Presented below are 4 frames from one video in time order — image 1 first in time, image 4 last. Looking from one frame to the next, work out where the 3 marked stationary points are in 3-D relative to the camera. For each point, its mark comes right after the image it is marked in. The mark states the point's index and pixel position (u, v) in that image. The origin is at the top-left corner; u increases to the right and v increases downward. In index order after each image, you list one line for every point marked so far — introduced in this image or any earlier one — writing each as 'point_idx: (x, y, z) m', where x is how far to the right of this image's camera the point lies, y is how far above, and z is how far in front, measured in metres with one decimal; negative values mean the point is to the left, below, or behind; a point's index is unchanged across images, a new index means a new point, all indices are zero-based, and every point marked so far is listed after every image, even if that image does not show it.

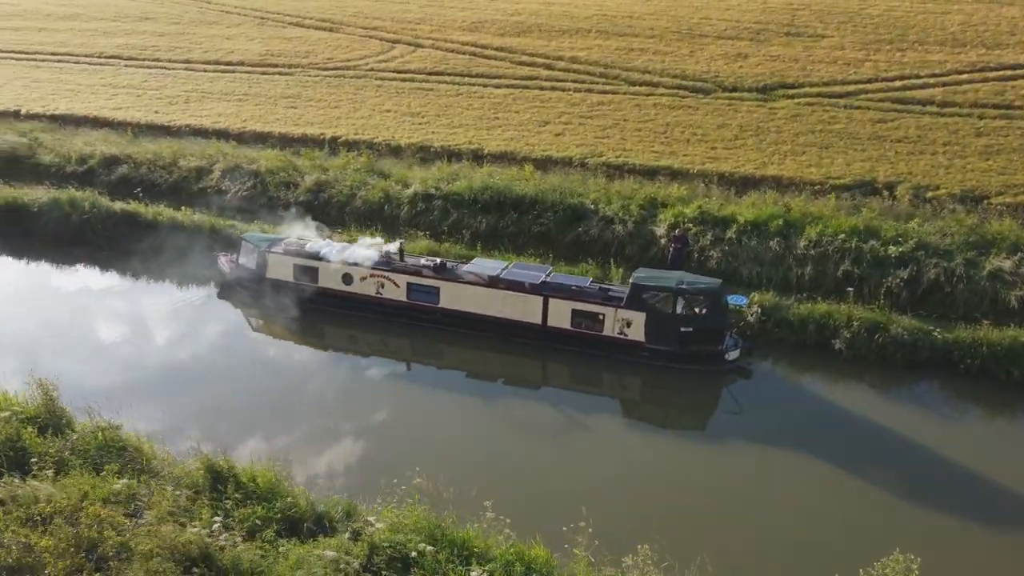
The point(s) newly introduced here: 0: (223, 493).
0: (-3.8, -2.8, +10.9) m
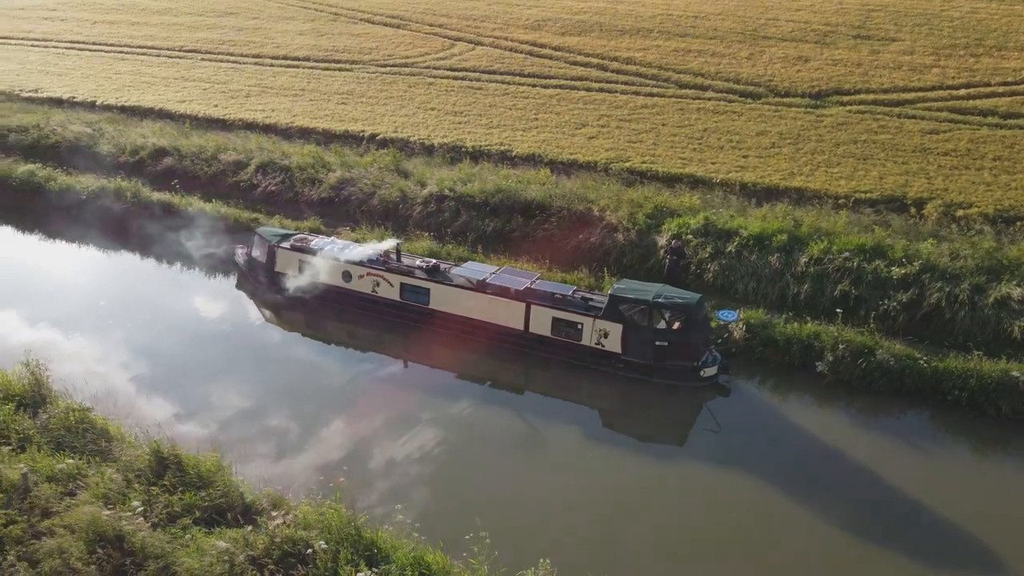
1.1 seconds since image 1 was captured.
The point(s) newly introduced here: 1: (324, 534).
0: (-5.0, -2.7, +11.6) m
1: (-2.3, -3.2, +10.3) m
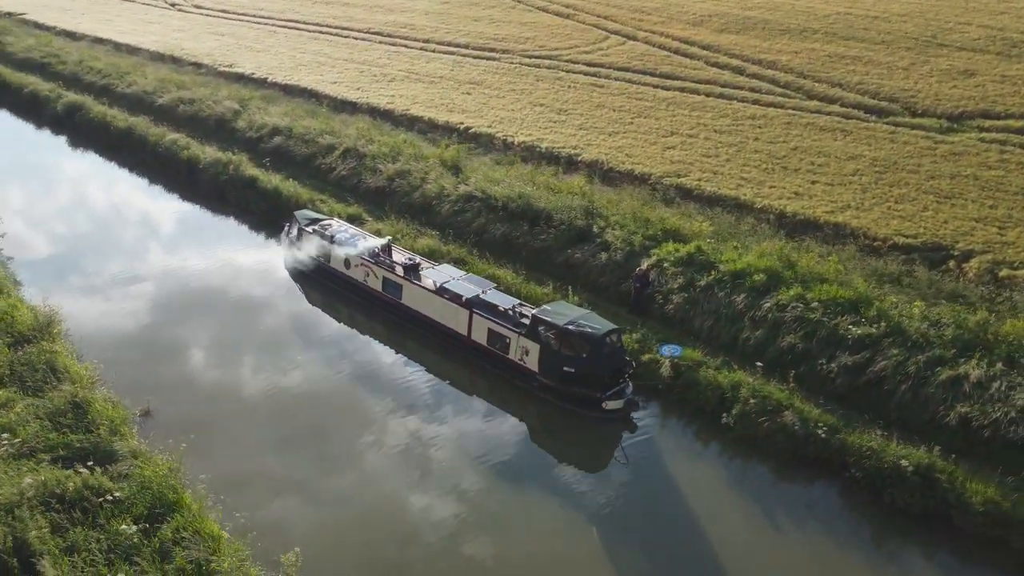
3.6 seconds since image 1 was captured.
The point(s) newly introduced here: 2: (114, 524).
0: (-7.9, -2.3, +14.2) m
1: (-5.8, -3.1, +12.2) m
2: (-5.6, -3.3, +11.4) m
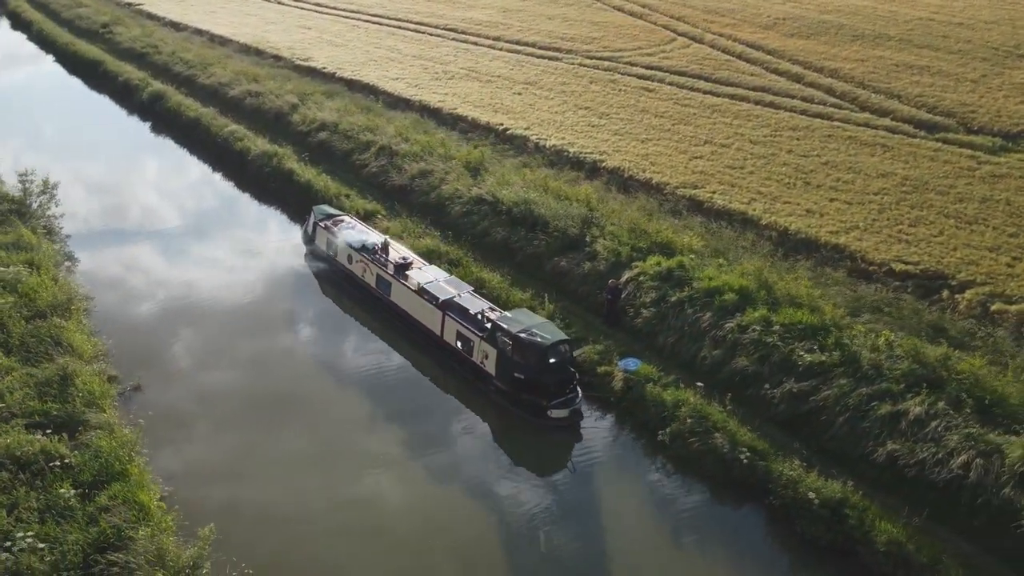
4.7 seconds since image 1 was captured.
0: (-9.1, -2.0, +15.8) m
1: (-7.3, -2.9, +13.7) m
2: (-7.3, -3.2, +12.9) m
